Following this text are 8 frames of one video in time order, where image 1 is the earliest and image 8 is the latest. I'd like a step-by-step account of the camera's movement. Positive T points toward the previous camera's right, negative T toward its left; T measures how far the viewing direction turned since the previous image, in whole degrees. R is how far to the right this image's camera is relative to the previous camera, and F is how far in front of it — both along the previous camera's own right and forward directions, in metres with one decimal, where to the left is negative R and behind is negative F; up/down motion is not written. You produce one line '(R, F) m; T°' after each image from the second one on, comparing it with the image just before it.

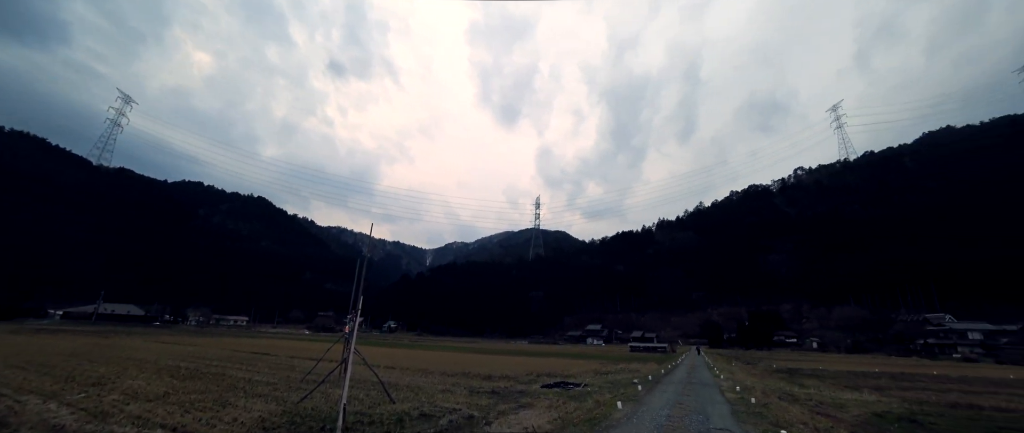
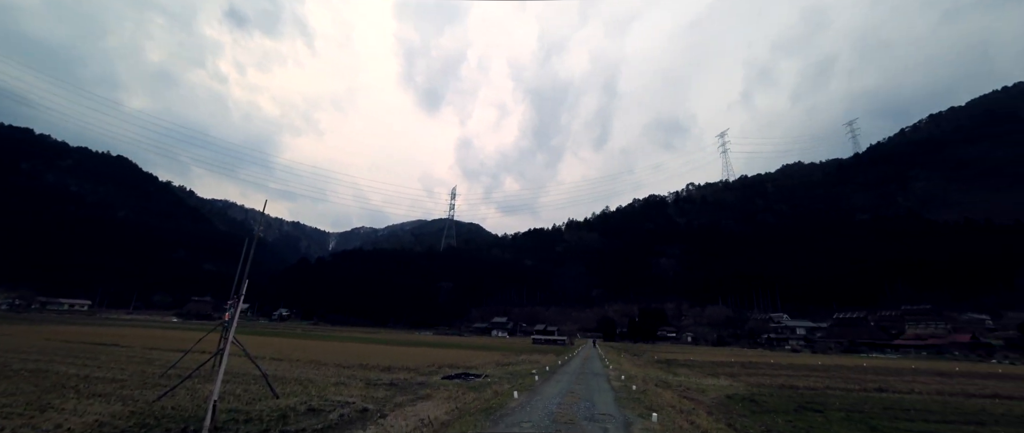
(0.0, -0.1) m; +11°
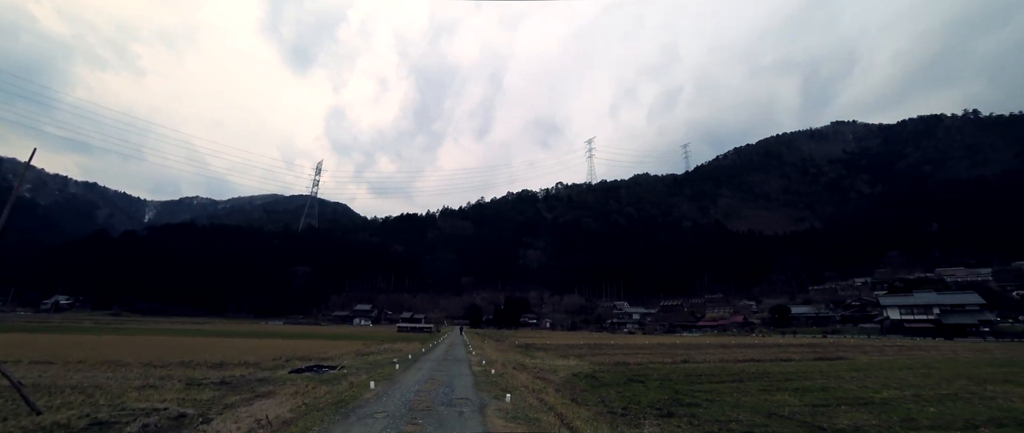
(0.0, 0.0) m; +16°
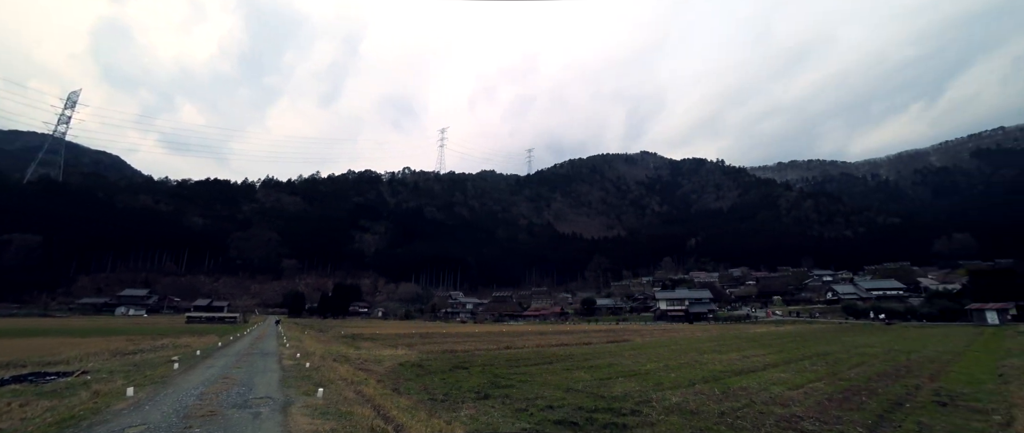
(0.0, 0.0) m; +20°
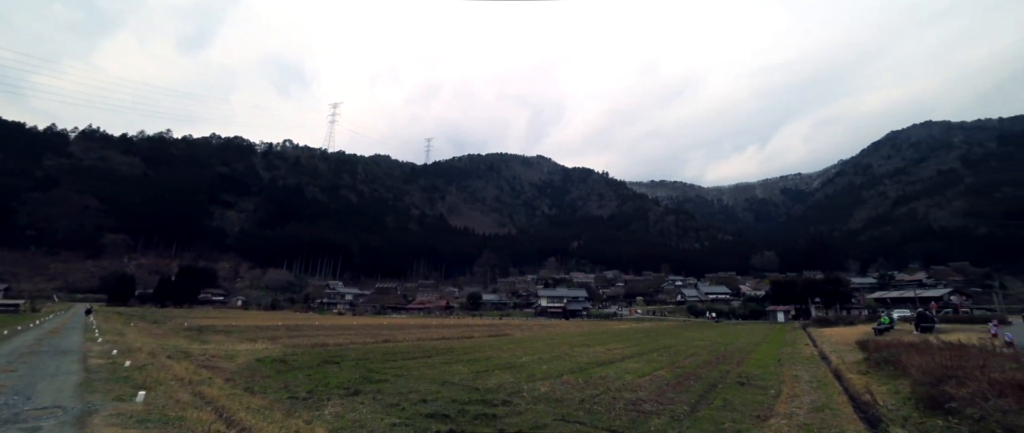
(0.0, +0.2) m; +14°
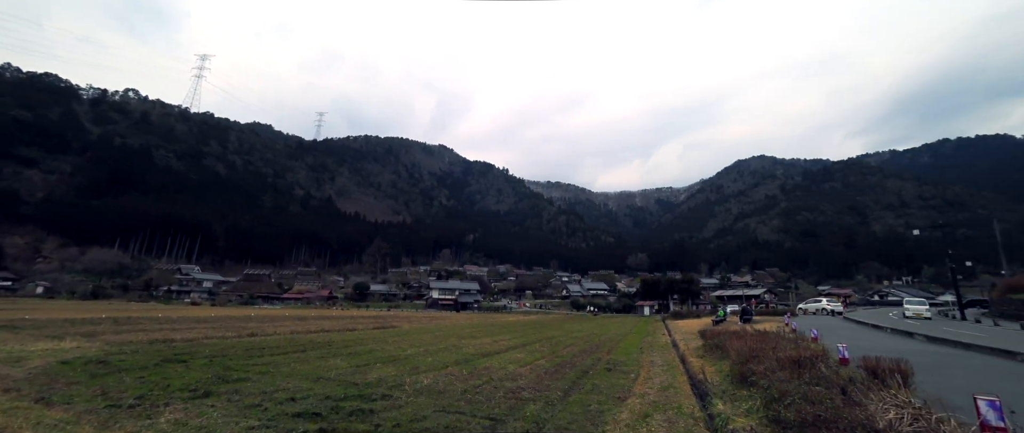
(0.0, +0.4) m; +13°
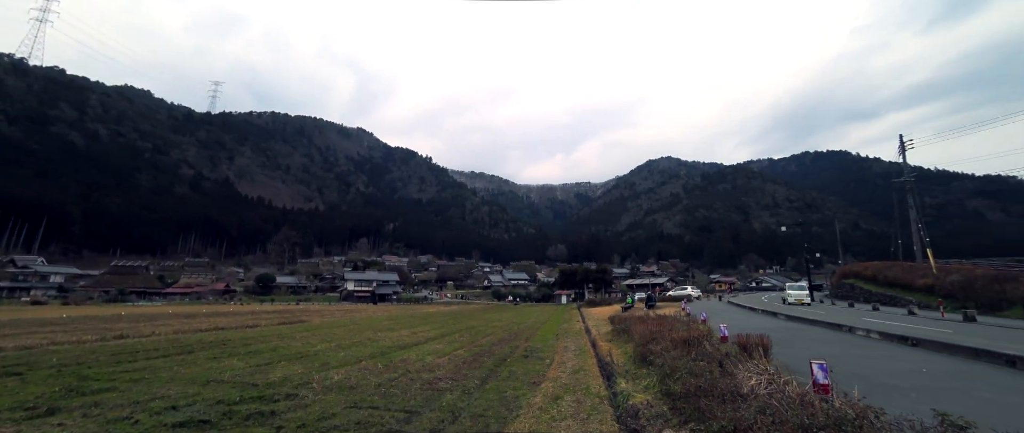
(0.0, +0.5) m; +10°
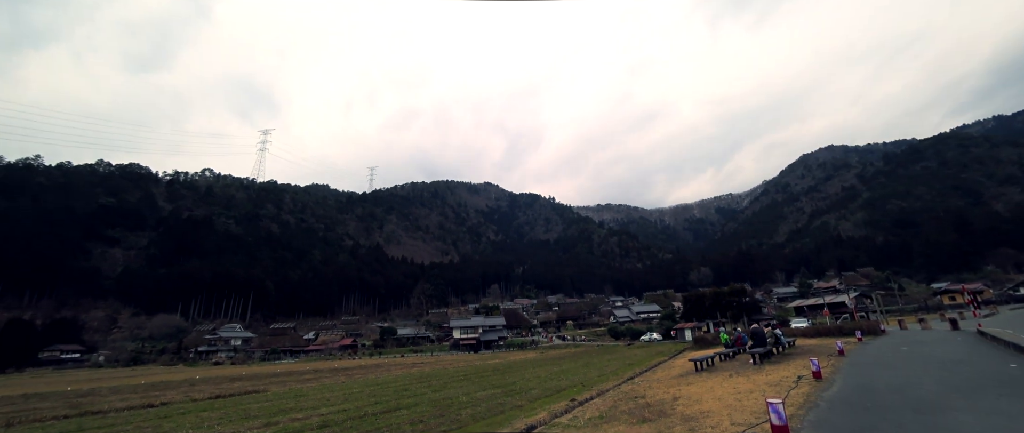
(+4.0, +7.4) m; -17°
